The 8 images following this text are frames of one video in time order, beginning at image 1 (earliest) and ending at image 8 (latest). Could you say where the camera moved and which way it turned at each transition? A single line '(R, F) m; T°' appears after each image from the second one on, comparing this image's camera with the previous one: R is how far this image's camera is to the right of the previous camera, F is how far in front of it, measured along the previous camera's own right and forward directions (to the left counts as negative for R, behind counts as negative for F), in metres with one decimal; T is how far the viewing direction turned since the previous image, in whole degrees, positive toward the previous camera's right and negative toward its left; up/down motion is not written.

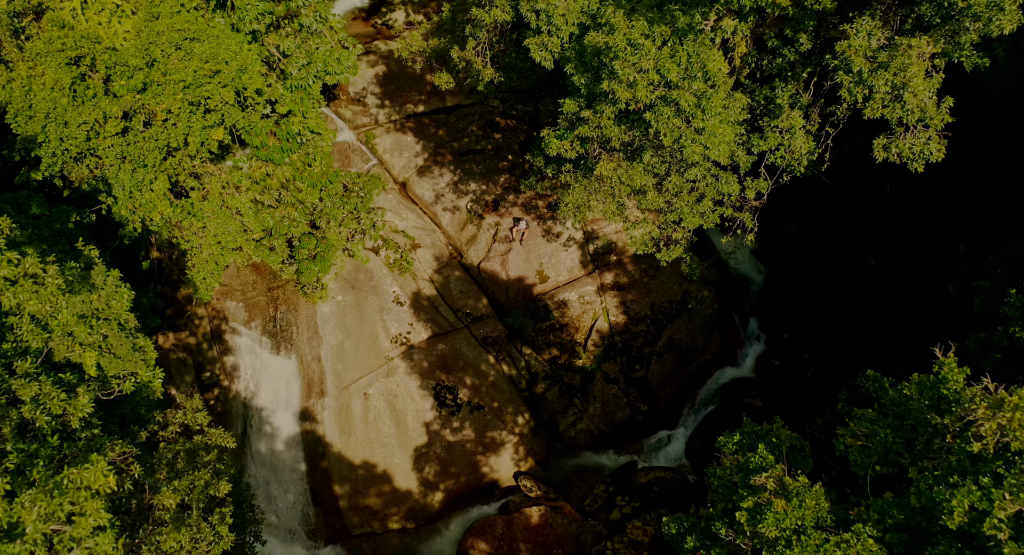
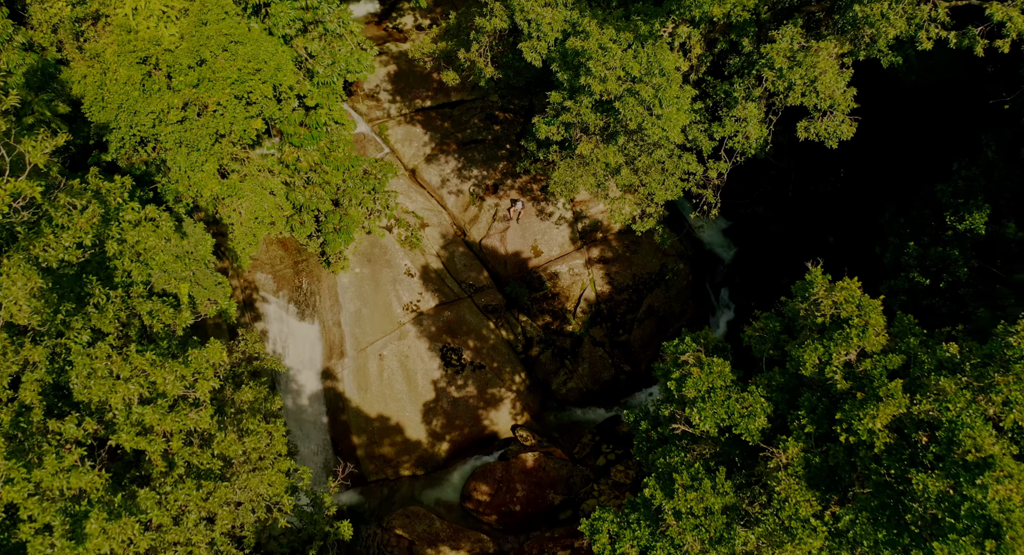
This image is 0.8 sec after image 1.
(+0.1, -5.6) m; 0°
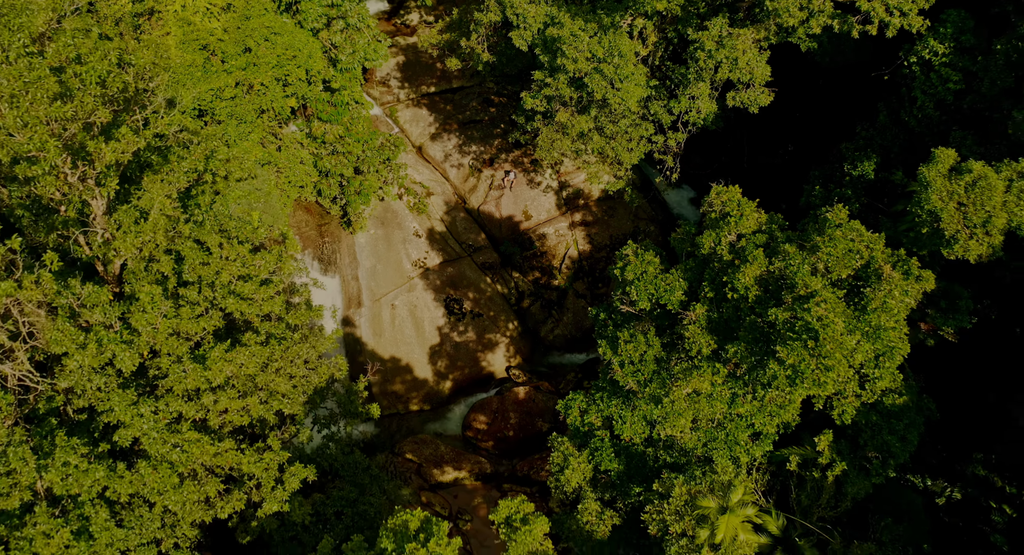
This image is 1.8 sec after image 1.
(+0.2, -7.7) m; 0°
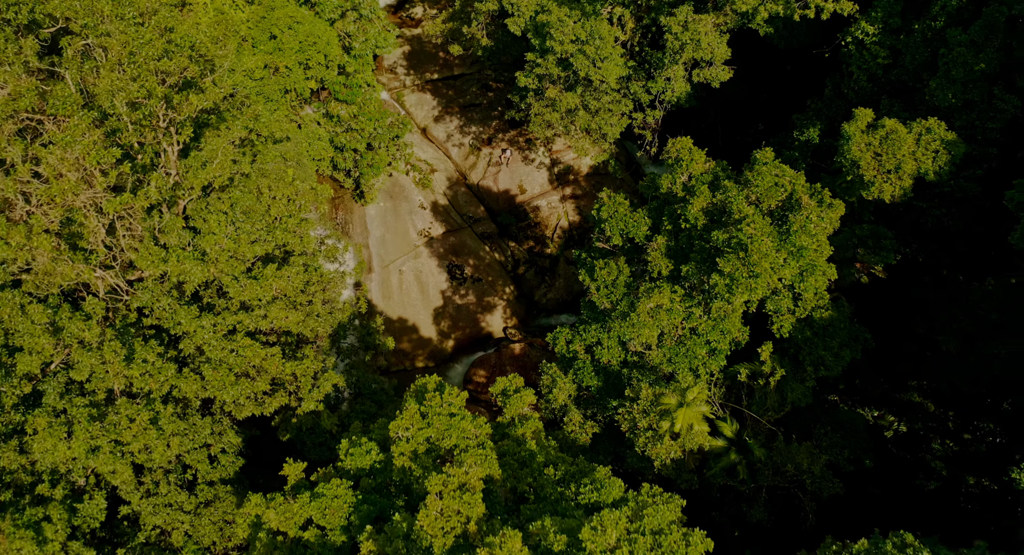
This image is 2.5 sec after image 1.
(+0.1, -5.7) m; 0°
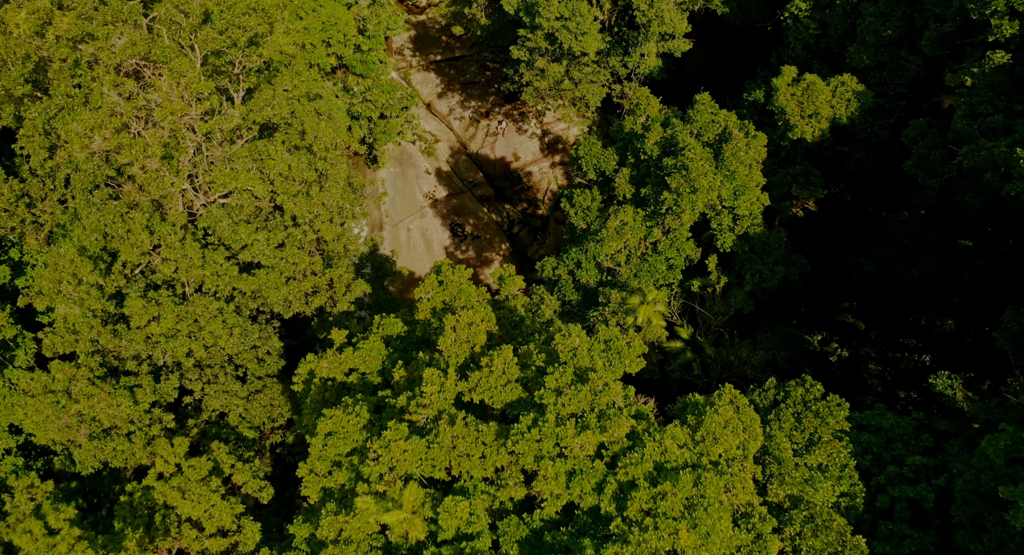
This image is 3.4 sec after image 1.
(+0.1, -7.8) m; 0°
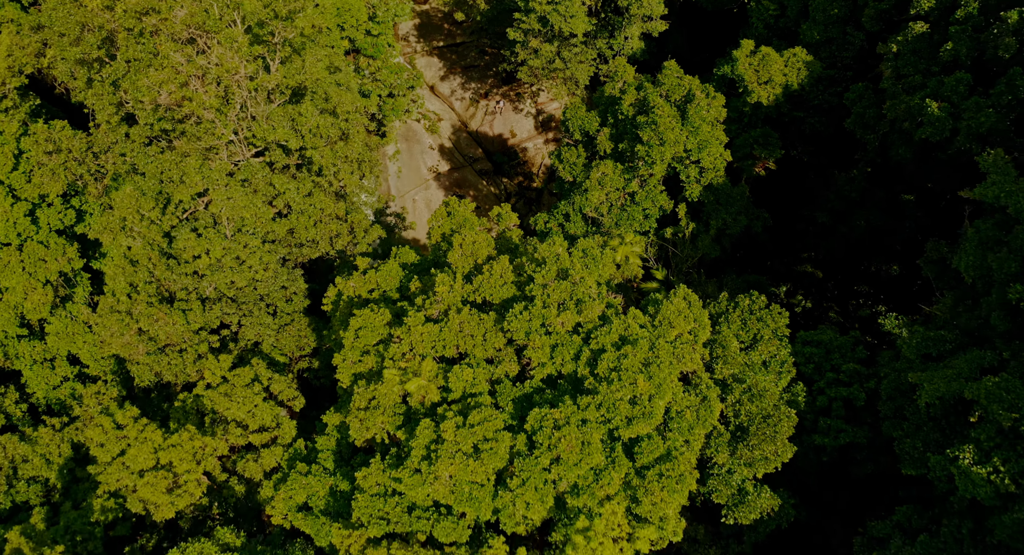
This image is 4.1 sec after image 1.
(+0.1, -6.3) m; 0°
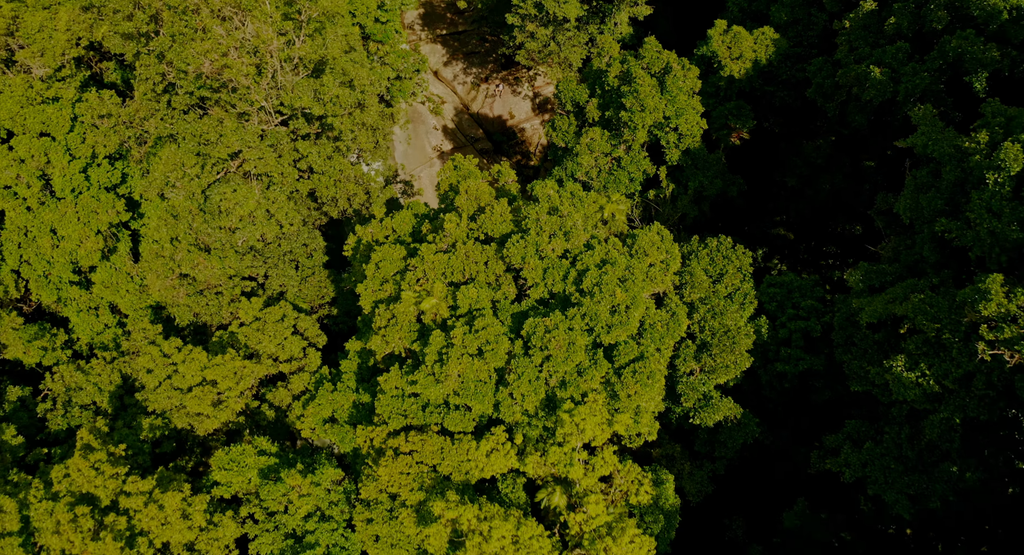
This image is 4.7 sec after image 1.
(0.0, -5.5) m; 0°
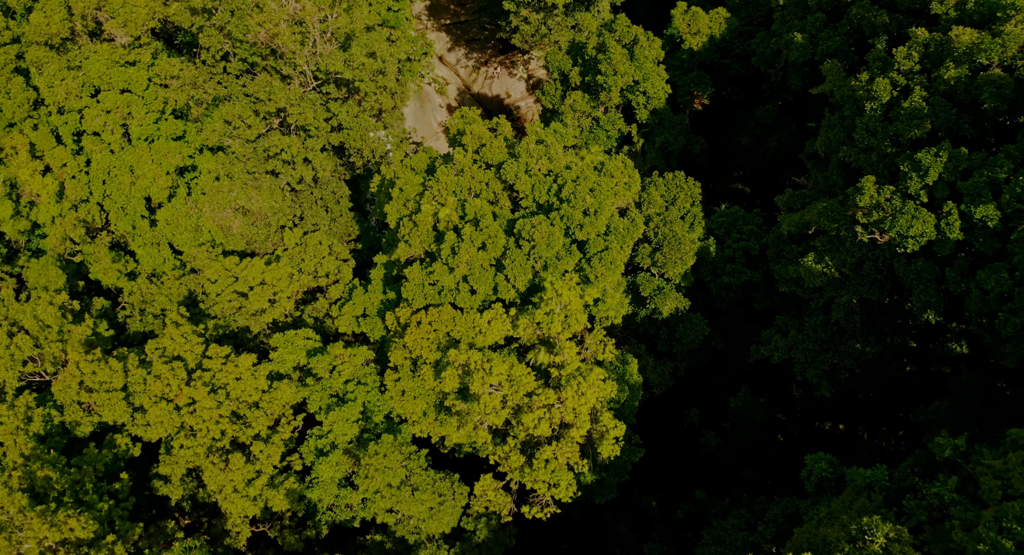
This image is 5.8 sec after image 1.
(+0.1, -10.2) m; 0°
